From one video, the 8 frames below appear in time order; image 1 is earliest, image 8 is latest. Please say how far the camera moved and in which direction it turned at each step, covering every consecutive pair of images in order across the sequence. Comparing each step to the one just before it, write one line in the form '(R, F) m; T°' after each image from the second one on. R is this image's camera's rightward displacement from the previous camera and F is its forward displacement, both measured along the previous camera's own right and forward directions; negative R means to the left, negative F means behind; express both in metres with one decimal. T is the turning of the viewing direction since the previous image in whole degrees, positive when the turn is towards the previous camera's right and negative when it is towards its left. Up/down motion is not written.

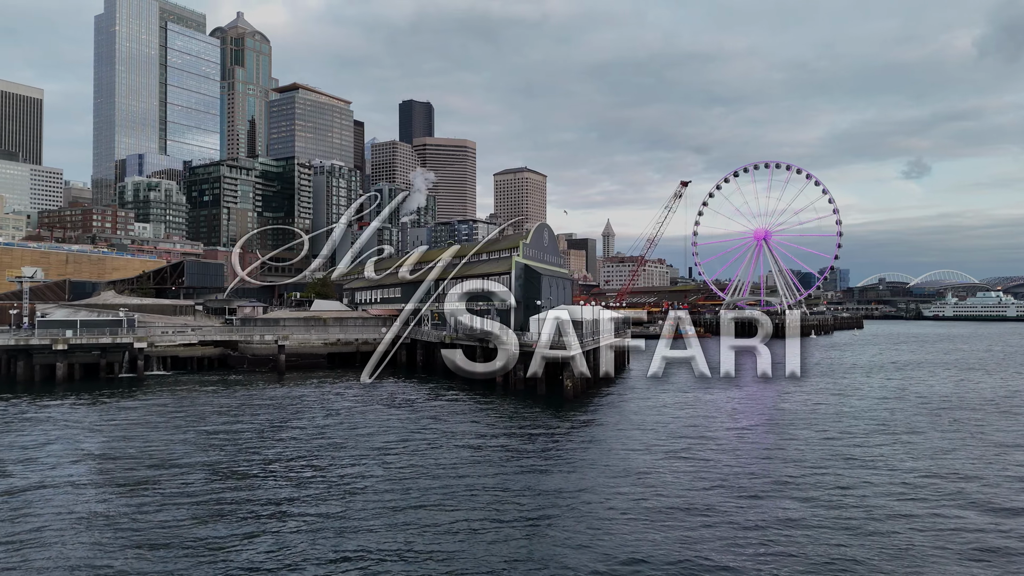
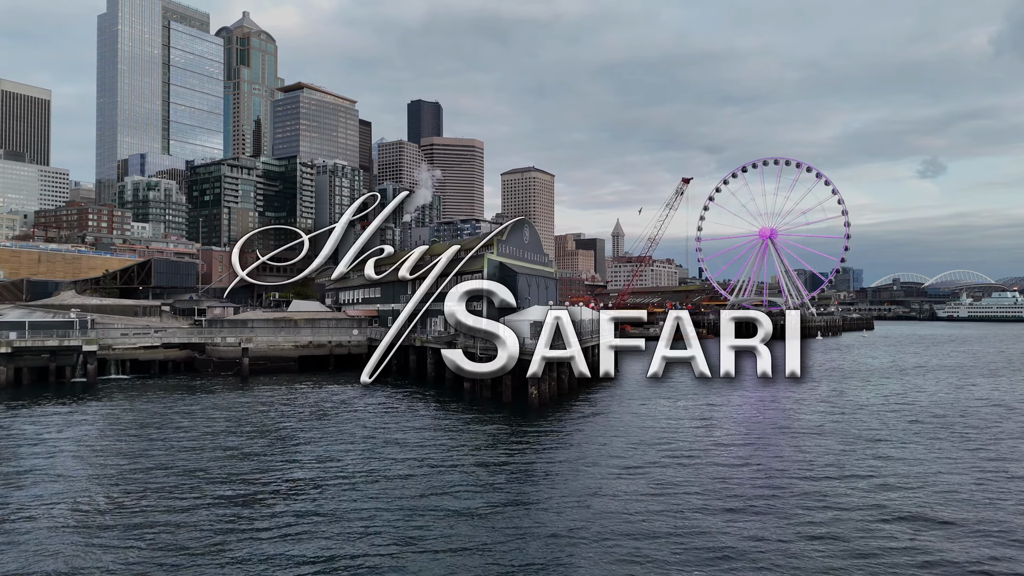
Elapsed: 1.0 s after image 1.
(+3.3, +3.7) m; -1°
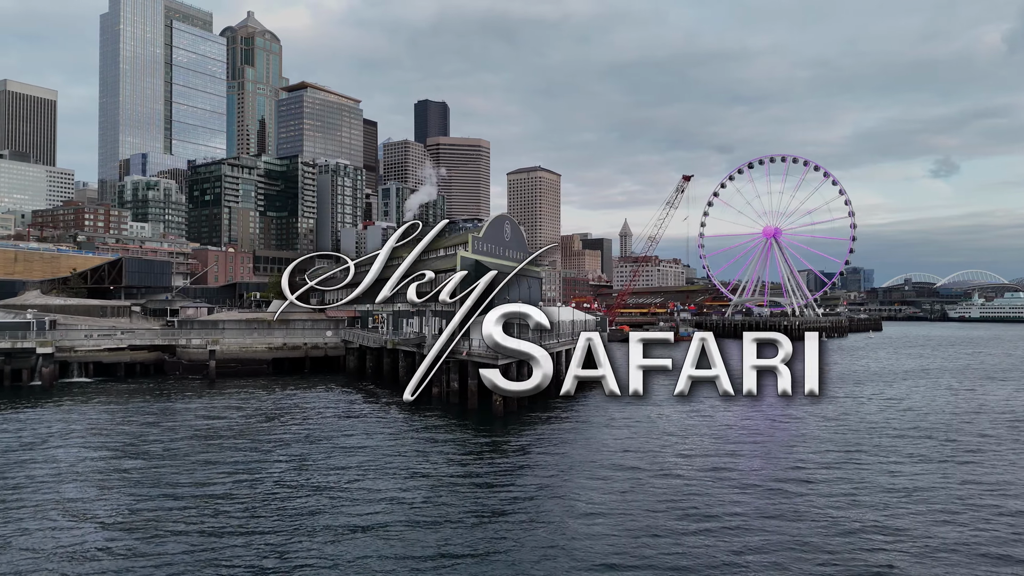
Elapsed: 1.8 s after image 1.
(+2.7, +3.1) m; -1°
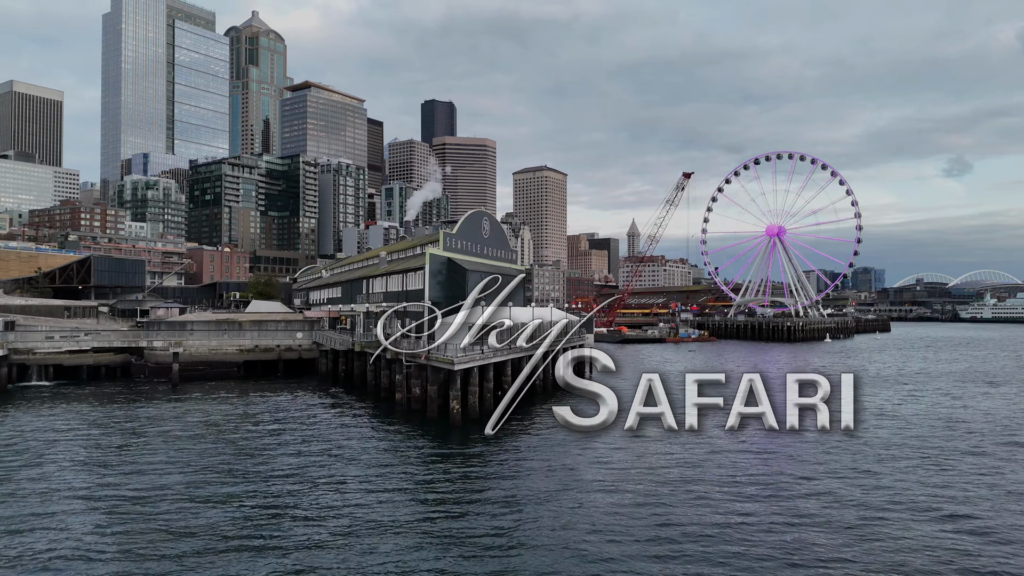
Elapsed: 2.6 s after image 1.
(+2.8, +3.0) m; -1°
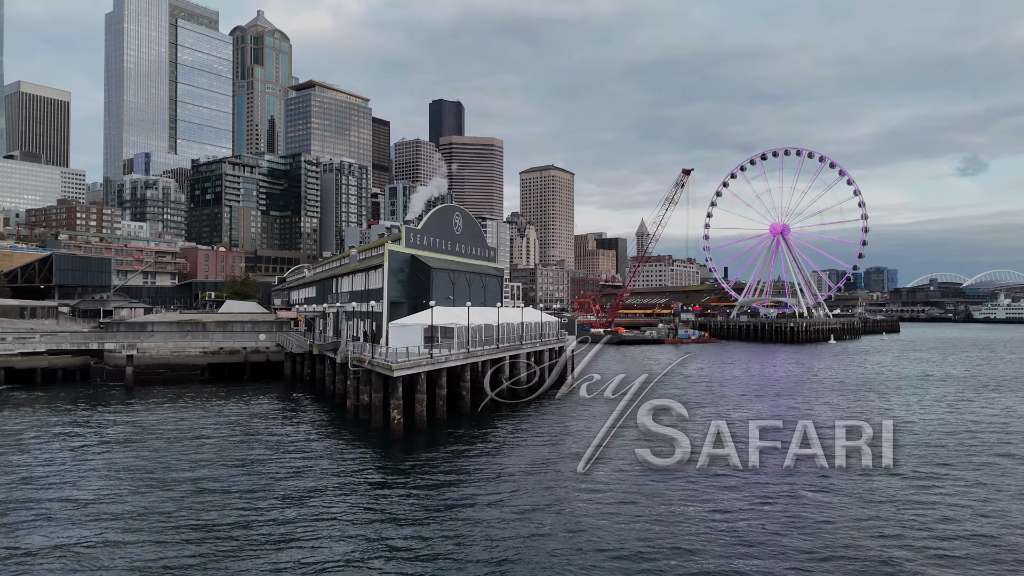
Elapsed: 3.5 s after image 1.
(+3.2, +3.3) m; -1°
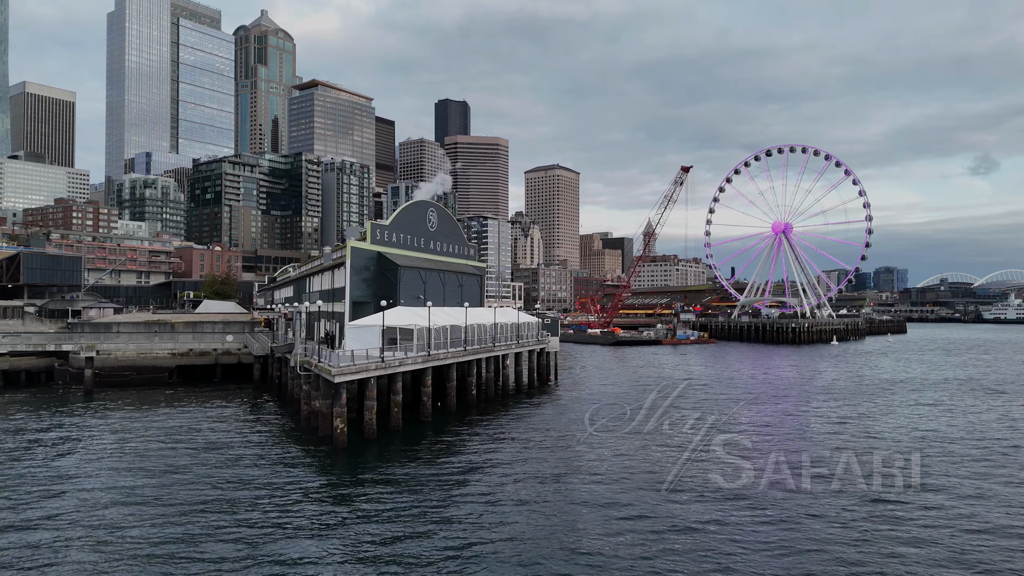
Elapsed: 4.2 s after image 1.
(+2.5, +2.5) m; -1°
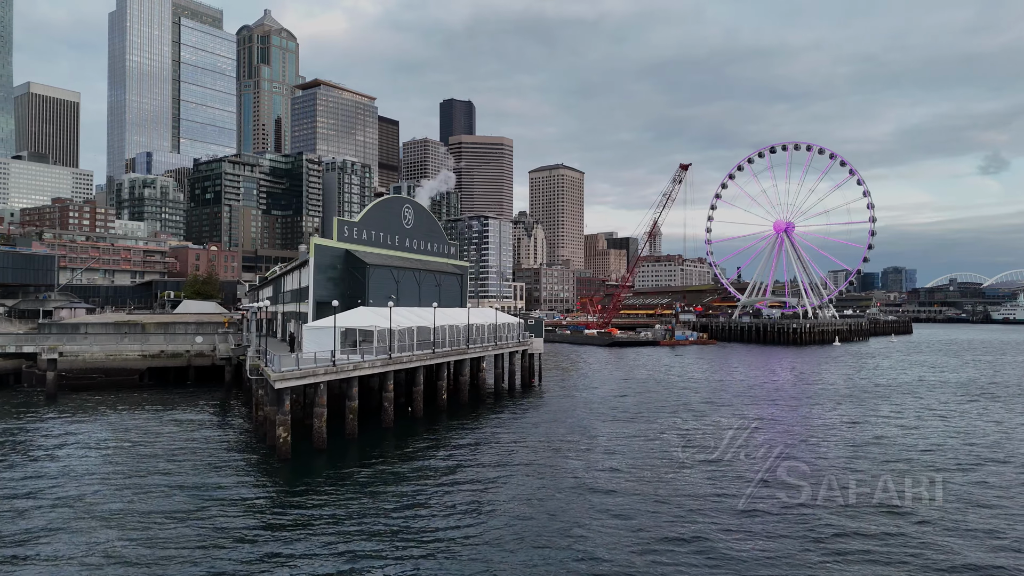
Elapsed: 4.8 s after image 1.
(+2.2, +2.1) m; -1°
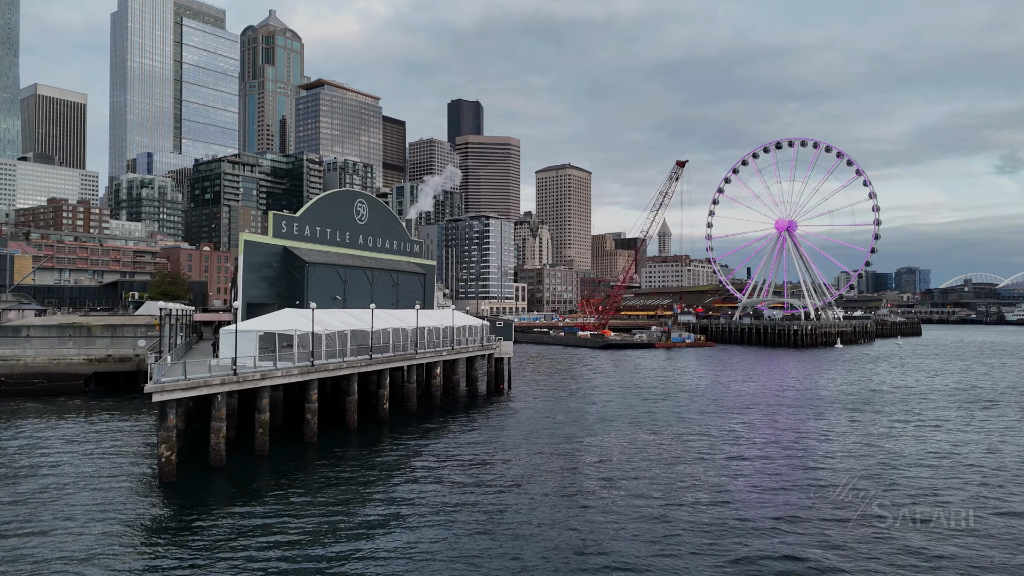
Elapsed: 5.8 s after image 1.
(+3.8, +3.5) m; -1°
